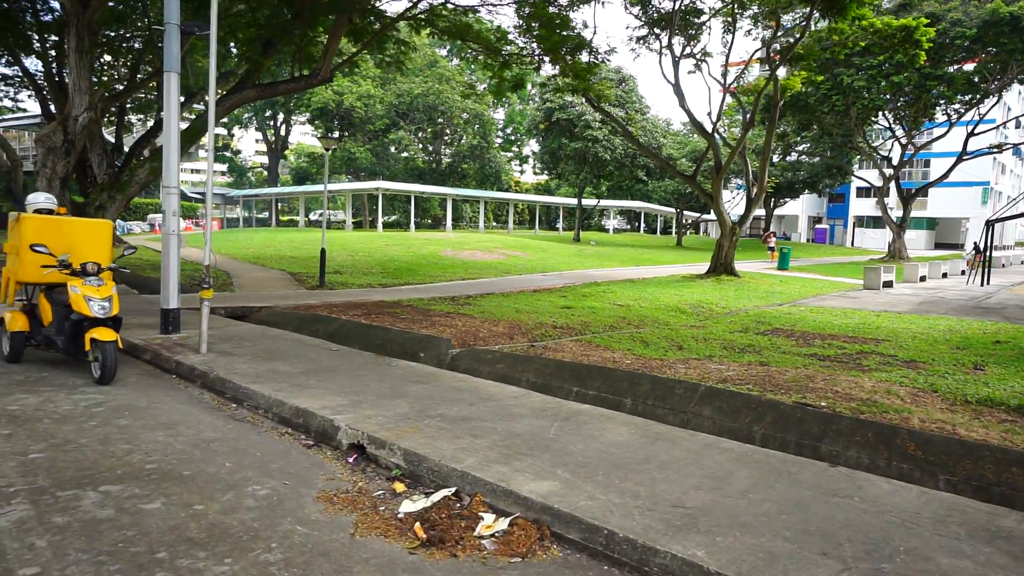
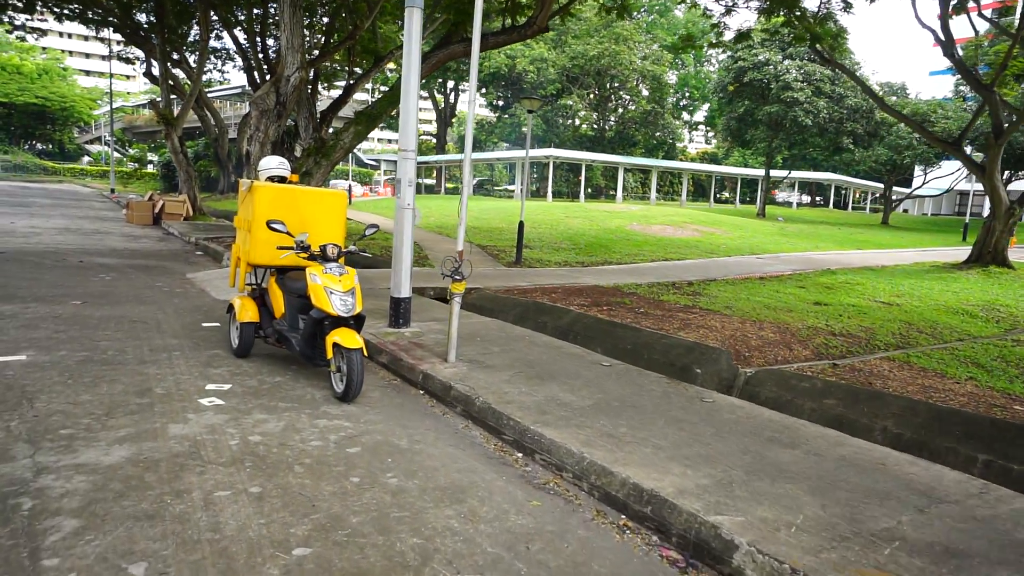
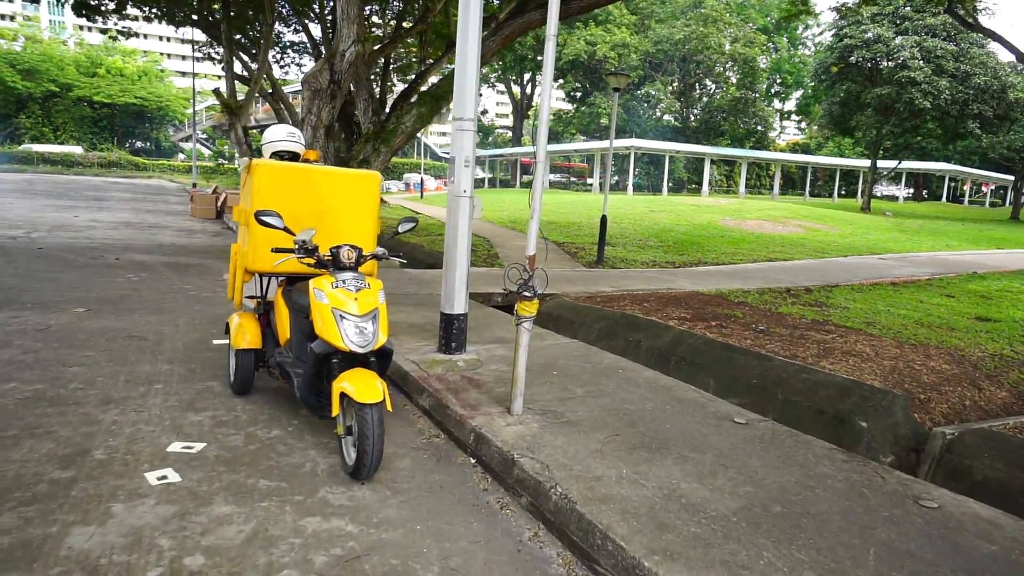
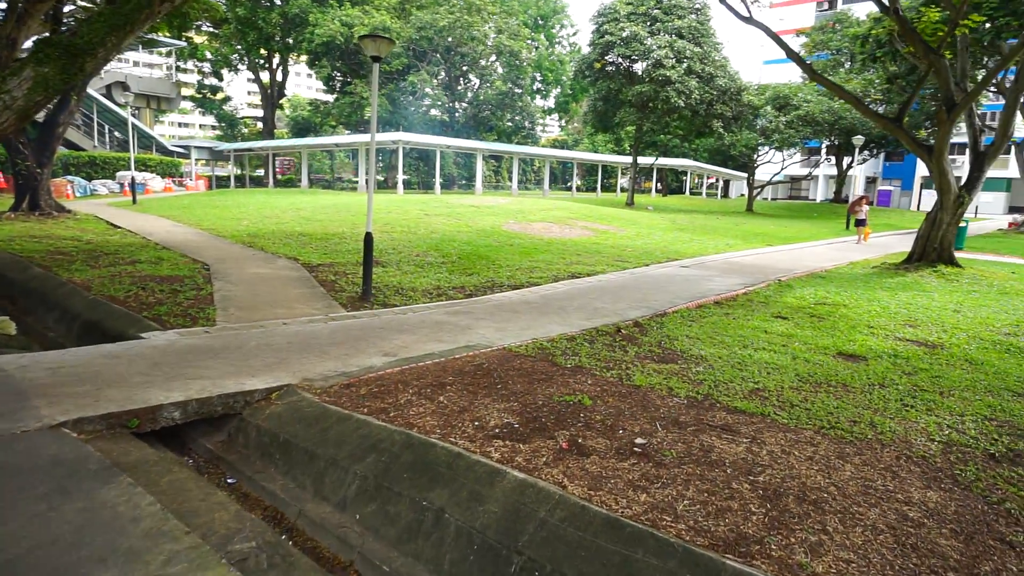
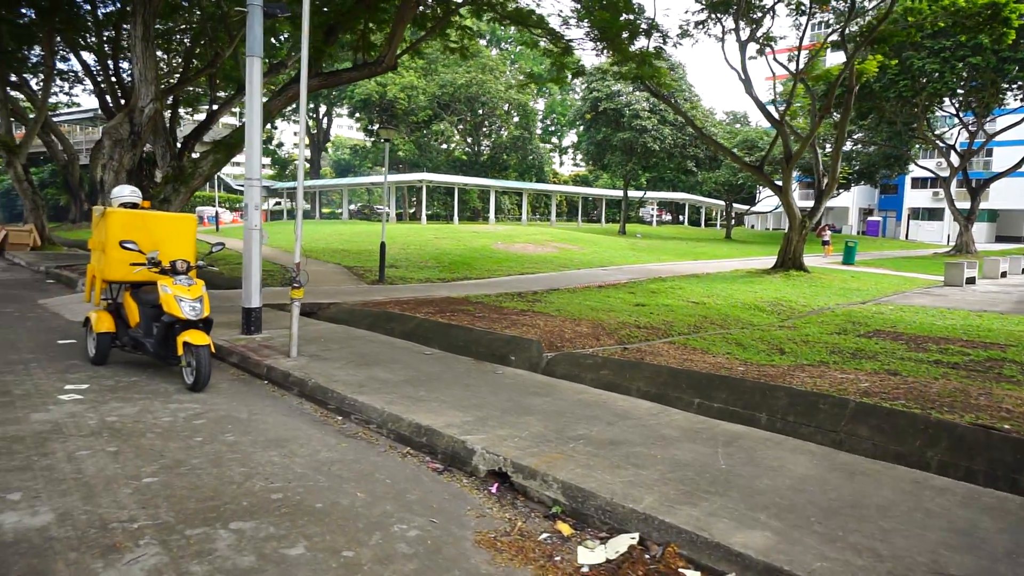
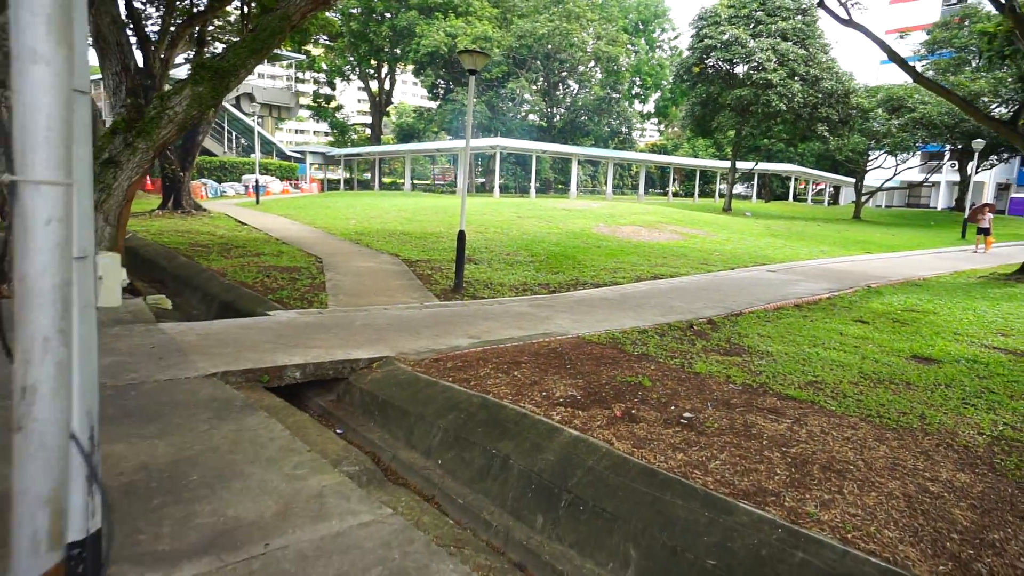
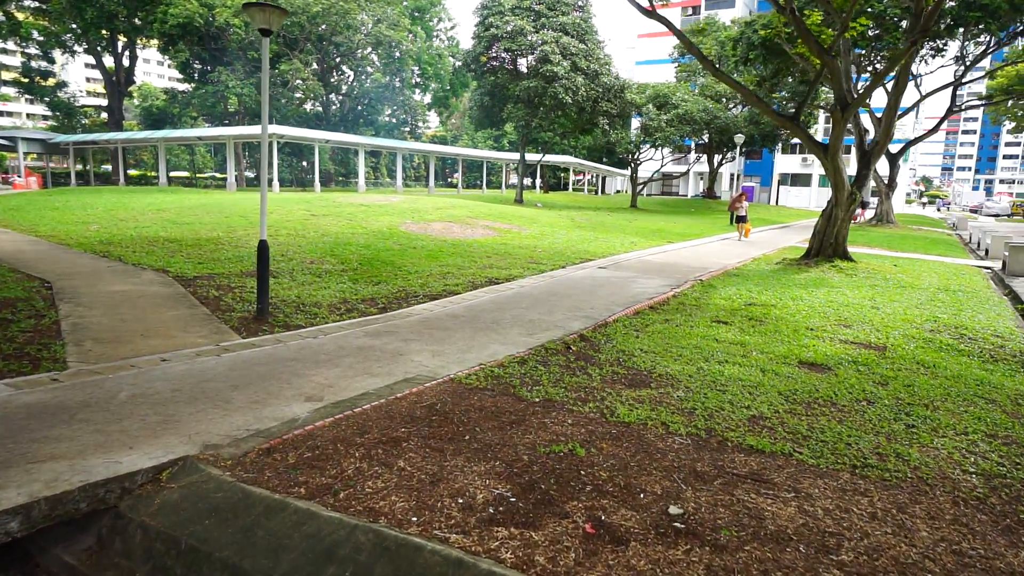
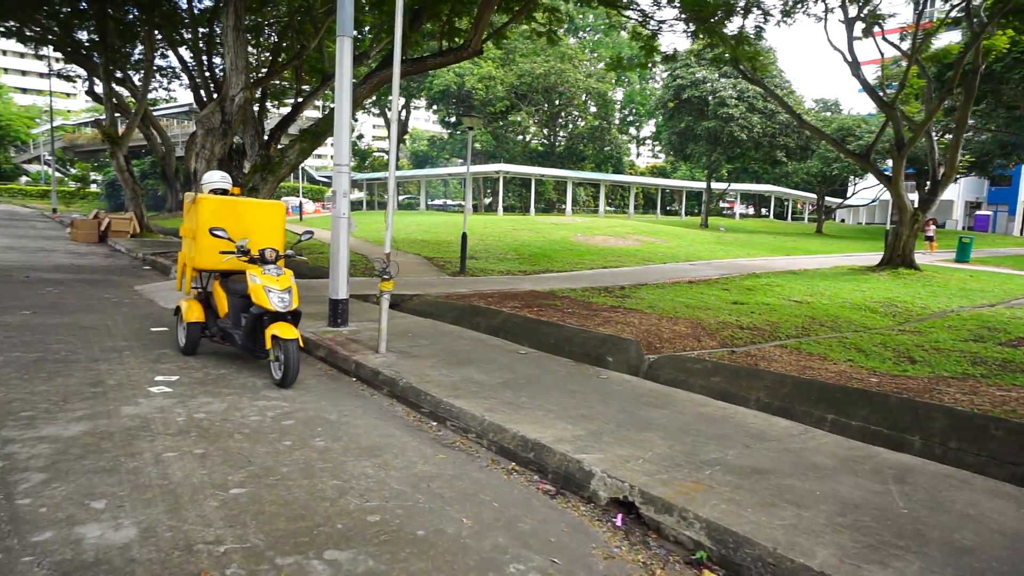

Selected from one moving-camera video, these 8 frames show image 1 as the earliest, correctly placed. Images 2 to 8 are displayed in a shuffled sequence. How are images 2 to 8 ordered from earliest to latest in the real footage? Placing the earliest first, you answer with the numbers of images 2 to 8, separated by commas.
5, 8, 2, 3, 6, 4, 7
